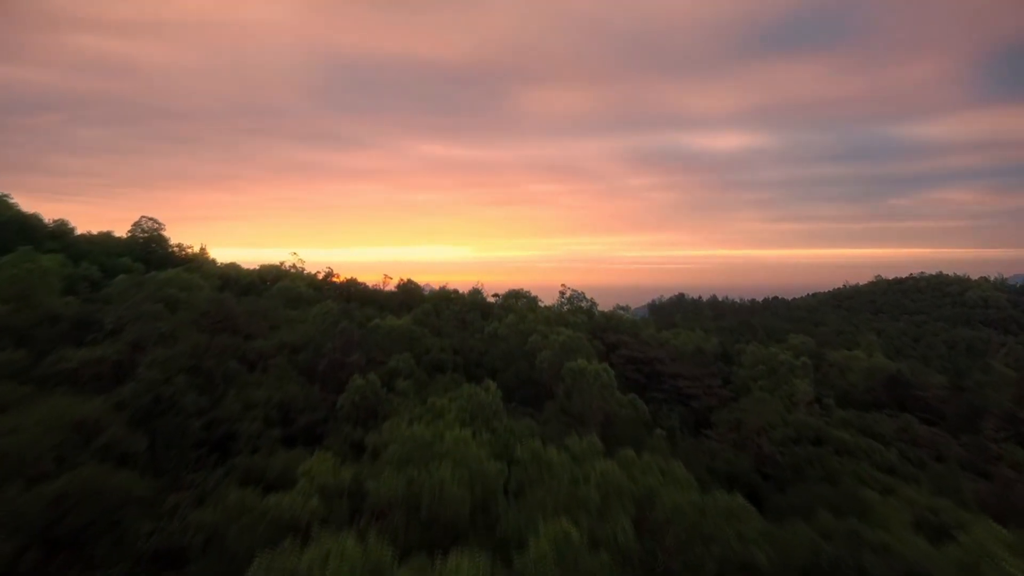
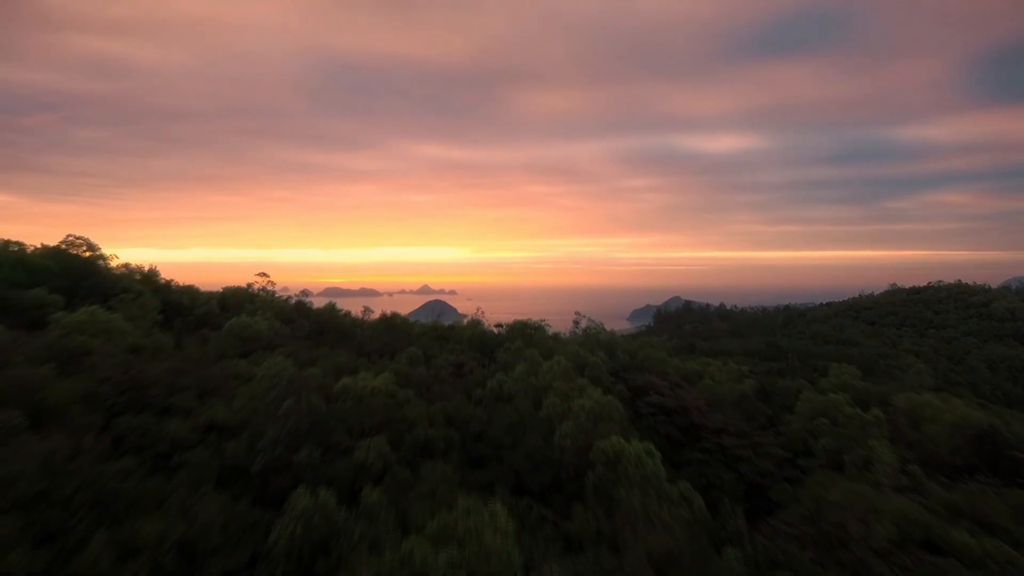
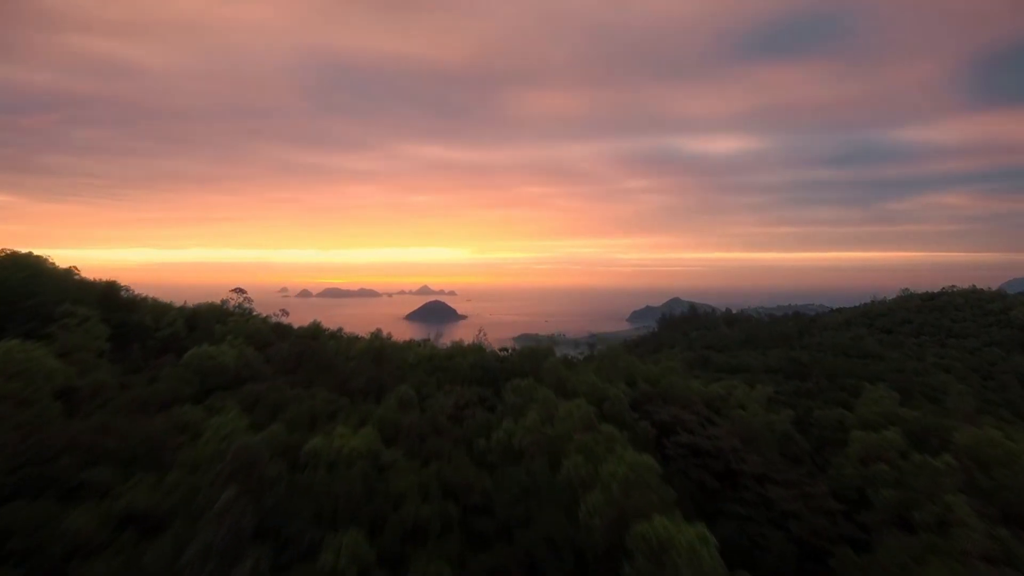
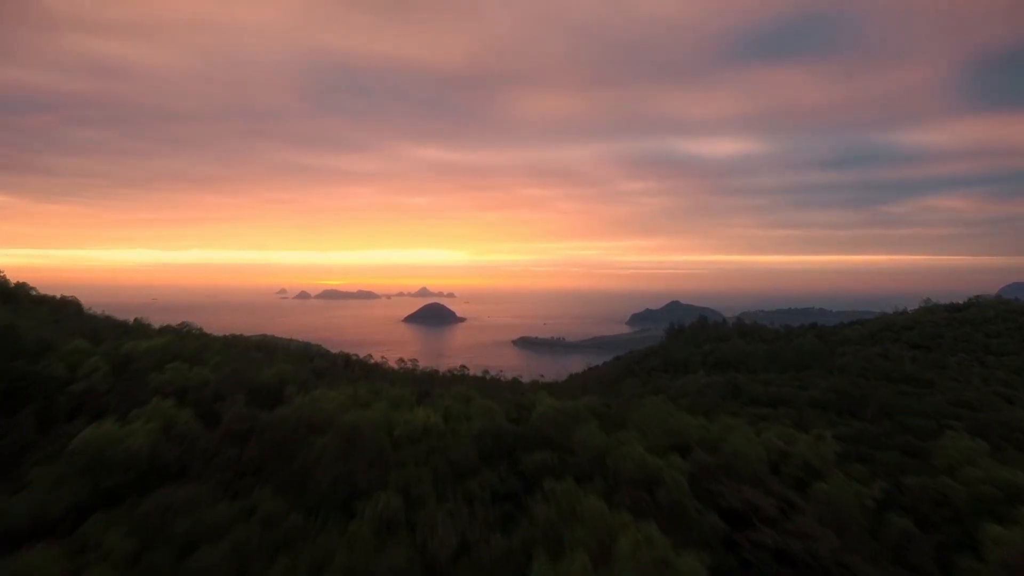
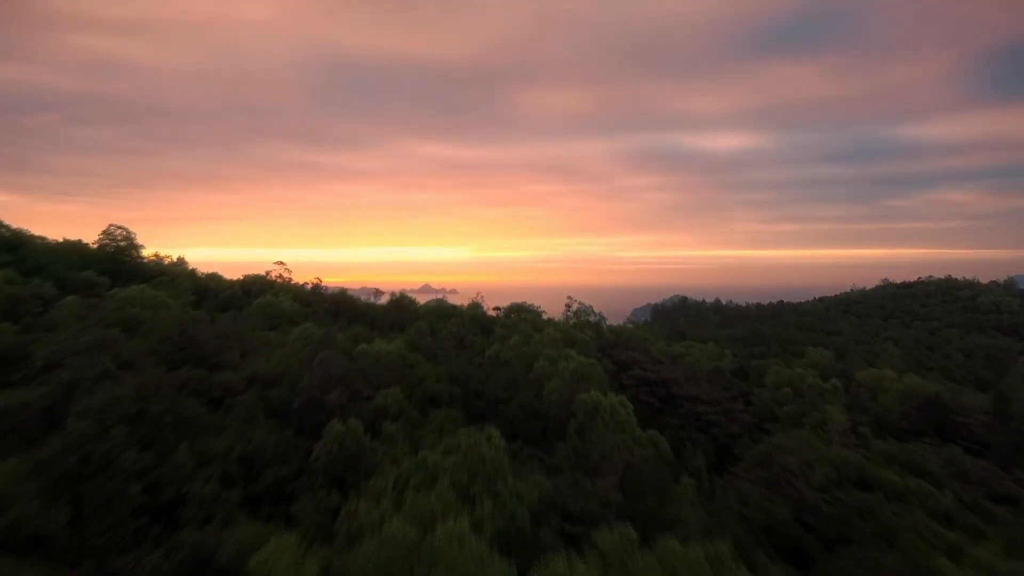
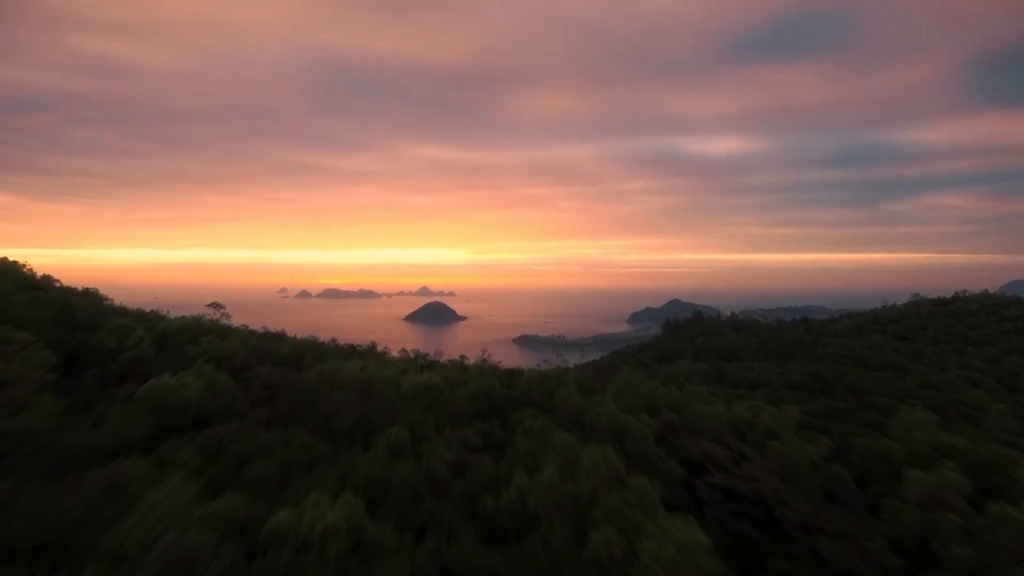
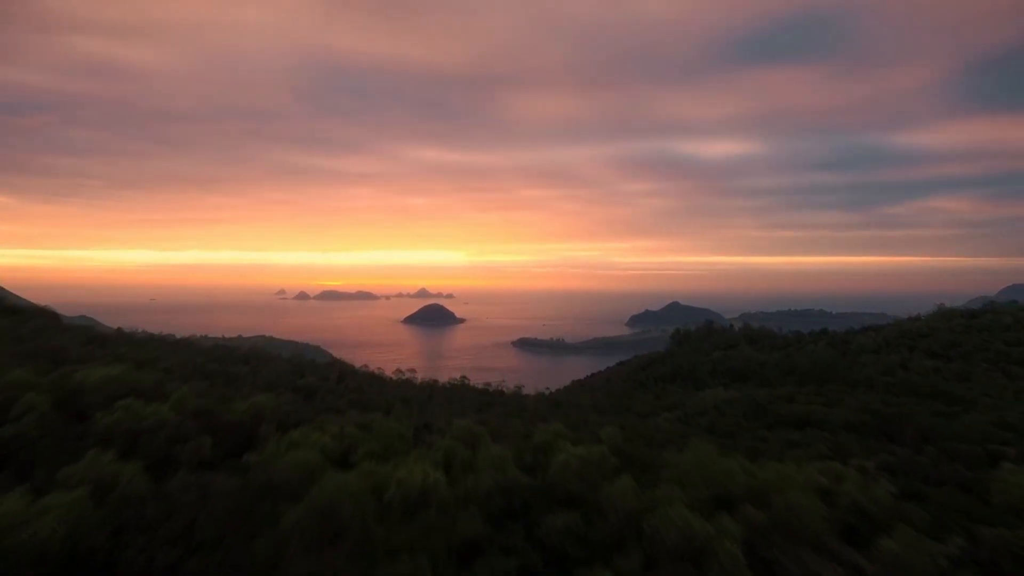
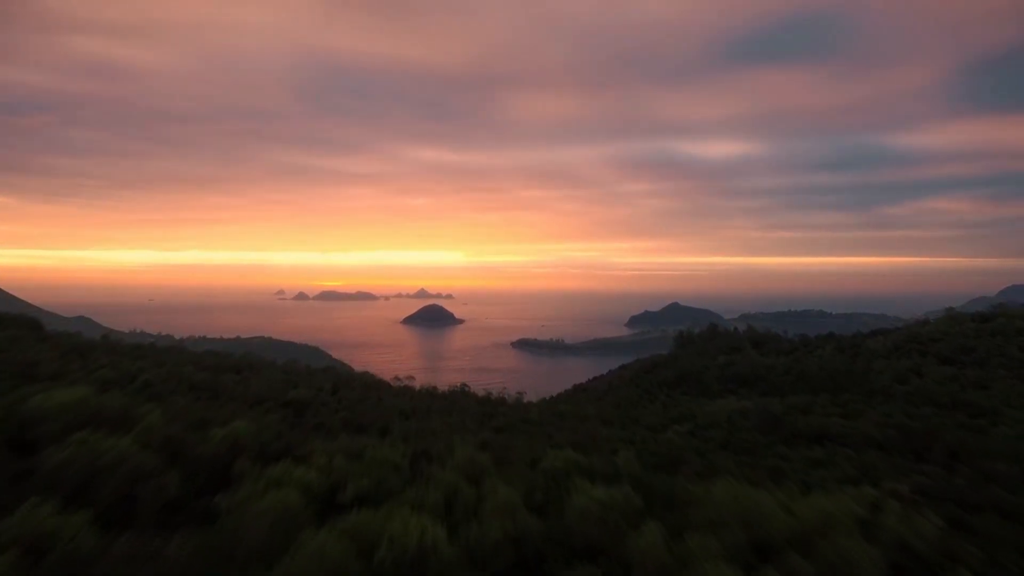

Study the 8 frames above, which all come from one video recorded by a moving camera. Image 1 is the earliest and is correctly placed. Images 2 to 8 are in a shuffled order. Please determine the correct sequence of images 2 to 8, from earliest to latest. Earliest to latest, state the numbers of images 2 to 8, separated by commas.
5, 2, 3, 6, 4, 7, 8
